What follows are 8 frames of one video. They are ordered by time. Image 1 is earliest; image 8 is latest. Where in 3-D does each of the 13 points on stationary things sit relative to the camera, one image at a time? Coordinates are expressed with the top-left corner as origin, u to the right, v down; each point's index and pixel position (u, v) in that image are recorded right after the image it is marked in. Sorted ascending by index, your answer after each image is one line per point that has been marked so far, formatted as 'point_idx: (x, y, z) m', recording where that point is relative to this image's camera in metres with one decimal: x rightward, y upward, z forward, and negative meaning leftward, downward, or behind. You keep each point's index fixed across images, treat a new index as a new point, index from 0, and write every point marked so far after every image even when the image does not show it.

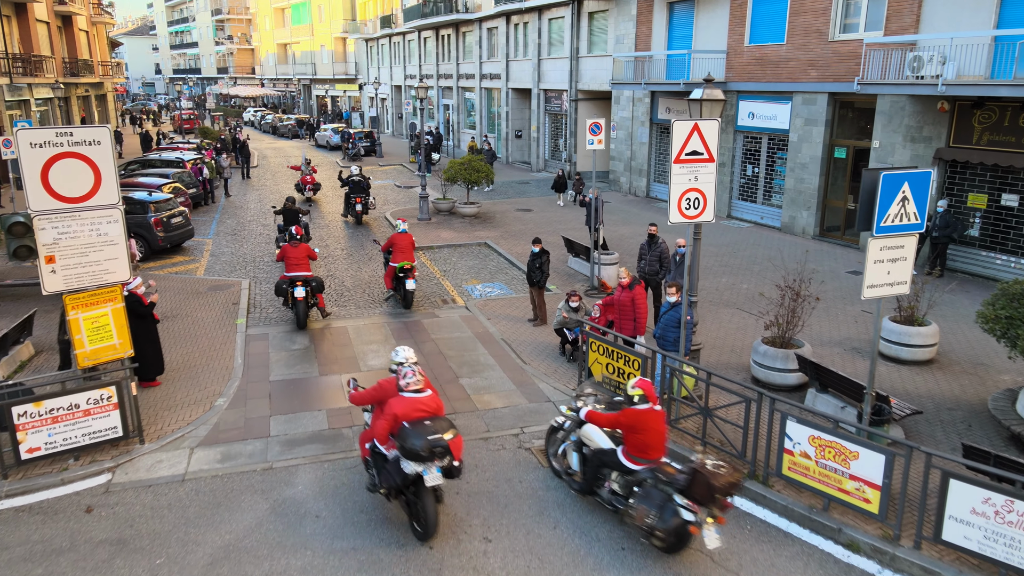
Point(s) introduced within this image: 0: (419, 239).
0: (-2.5, +1.3, +19.1) m
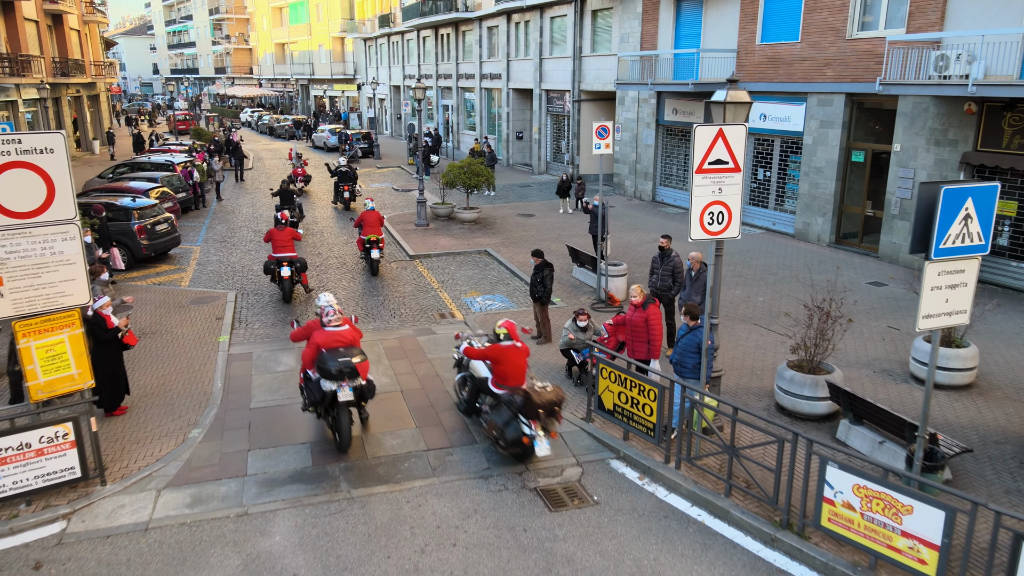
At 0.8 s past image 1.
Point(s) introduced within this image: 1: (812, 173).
0: (-2.4, +1.1, +18.3) m
1: (+7.5, +2.9, +18.0) m
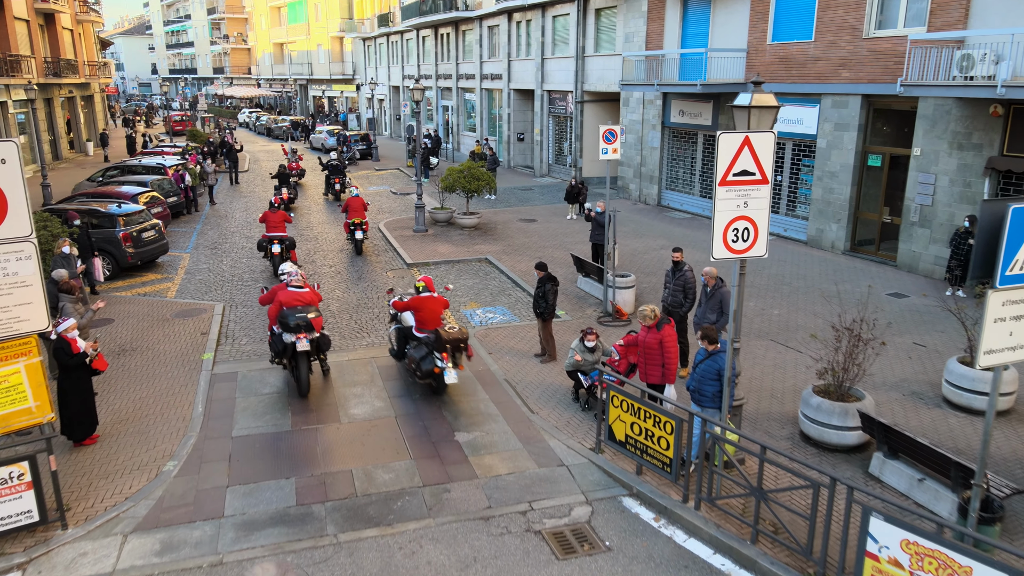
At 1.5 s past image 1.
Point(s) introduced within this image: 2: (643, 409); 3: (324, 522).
0: (-2.4, +0.8, +17.6) m
1: (+7.5, +2.6, +17.3) m
2: (+1.4, -1.3, +7.5) m
3: (-1.8, -2.3, +7.0) m
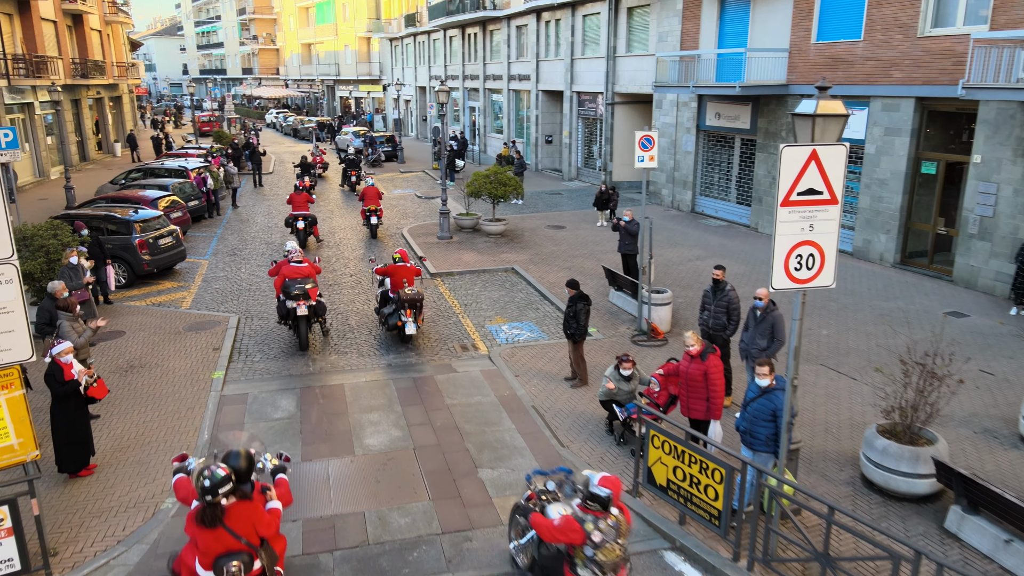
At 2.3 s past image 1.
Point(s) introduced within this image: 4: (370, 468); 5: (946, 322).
0: (-1.7, +0.6, +16.9) m
1: (+8.2, +2.3, +16.3) m
2: (+1.6, -1.5, +6.7) m
3: (-1.6, -2.5, +6.3) m
4: (-1.6, -2.0, +8.0) m
5: (+7.3, -0.6, +12.2) m
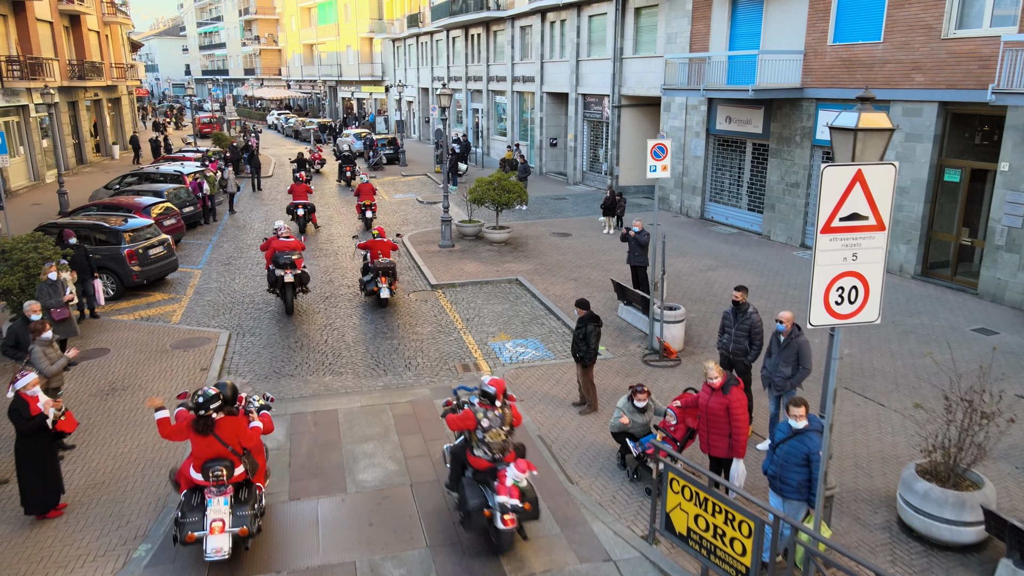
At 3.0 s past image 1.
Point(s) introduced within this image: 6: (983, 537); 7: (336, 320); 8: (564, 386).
0: (-1.7, +0.3, +16.3) m
1: (+8.2, +2.0, +15.6) m
2: (+1.7, -1.8, +6.1) m
3: (-1.5, -2.8, +5.7) m
4: (-1.5, -2.3, +7.4) m
5: (+7.4, -0.8, +11.6) m
6: (+4.3, -2.3, +6.6) m
7: (-3.3, -0.6, +13.5) m
8: (+0.7, -1.4, +10.3) m
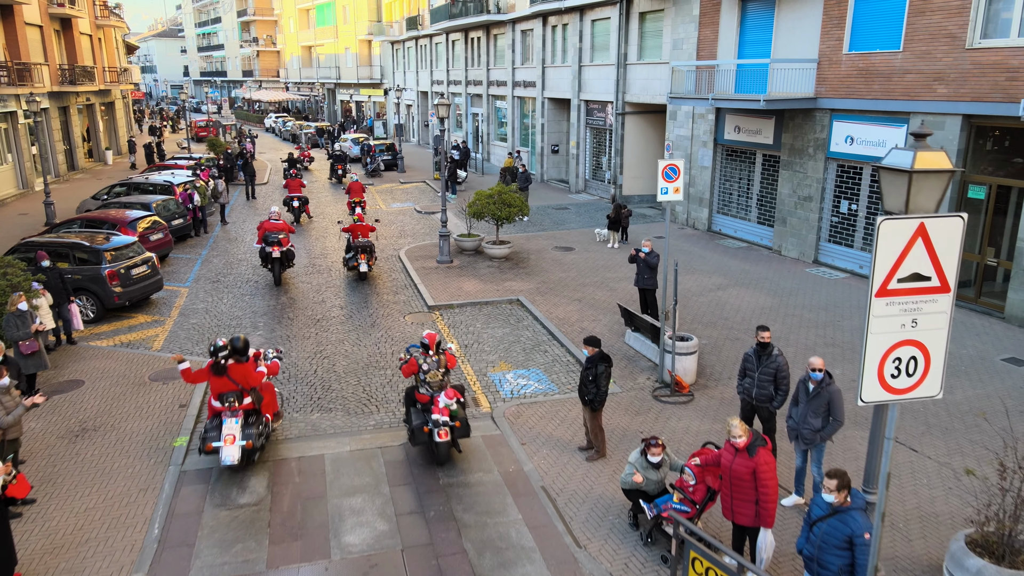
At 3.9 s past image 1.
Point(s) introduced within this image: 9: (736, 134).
0: (-1.6, -0.1, +15.6) m
1: (+8.3, +1.6, +14.9) m
2: (+1.7, -2.2, +5.4) m
3: (-1.5, -3.2, +5.0) m
4: (-1.5, -2.7, +6.7) m
5: (+7.4, -1.3, +10.8) m
6: (+4.3, -2.7, +5.8) m
7: (-3.3, -1.0, +12.7) m
8: (+0.8, -1.8, +9.6) m
9: (+6.1, +4.2, +19.7) m
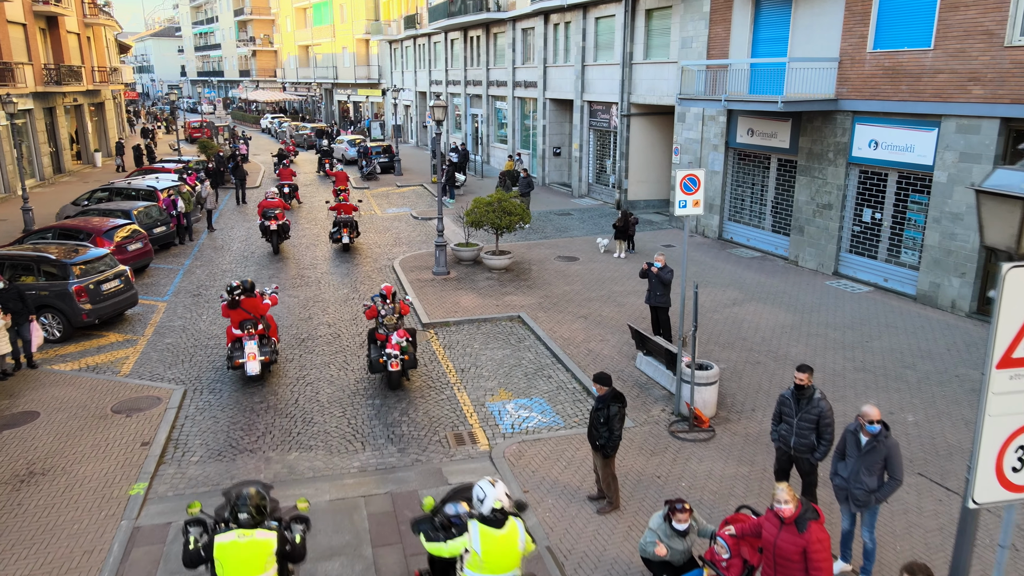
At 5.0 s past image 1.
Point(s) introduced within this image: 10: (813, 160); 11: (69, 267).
0: (-1.6, -0.4, +14.5) m
1: (+8.3, +1.3, +13.8) m
2: (+1.7, -2.5, +4.3) m
3: (-1.5, -3.5, +3.9) m
4: (-1.5, -3.0, +5.6) m
5: (+7.4, -1.6, +9.8) m
6: (+4.3, -3.0, +4.8) m
7: (-3.2, -1.3, +11.7) m
8: (+0.8, -2.1, +8.5) m
9: (+6.1, +3.9, +18.6) m
10: (+7.0, +3.0, +16.8) m
11: (-8.0, +0.4, +13.0) m
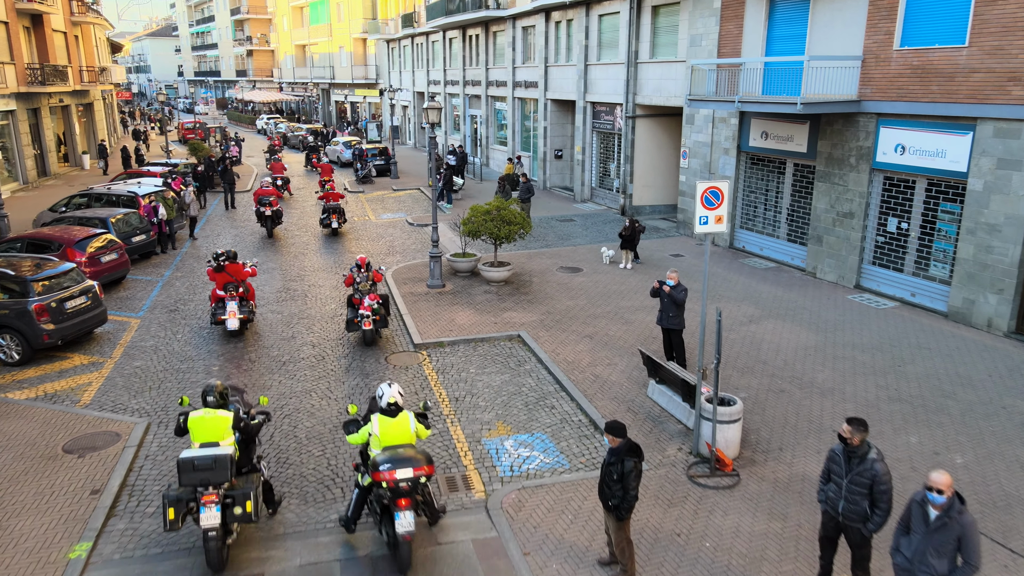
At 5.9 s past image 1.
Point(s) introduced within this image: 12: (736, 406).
0: (-1.6, -0.7, +13.4) m
1: (+8.3, +1.0, +12.7) m
2: (+1.7, -2.8, +3.2) m
3: (-1.5, -3.8, +2.8) m
4: (-1.5, -3.3, +4.6) m
5: (+7.4, -1.9, +8.7) m
6: (+4.3, -3.3, +3.7) m
7: (-3.3, -1.6, +10.6) m
8: (+0.7, -2.4, +7.5) m
9: (+6.1, +3.6, +17.6) m
10: (+7.0, +2.7, +15.7) m
11: (-8.0, +0.1, +12.0) m
12: (+2.7, -1.4, +8.7) m
